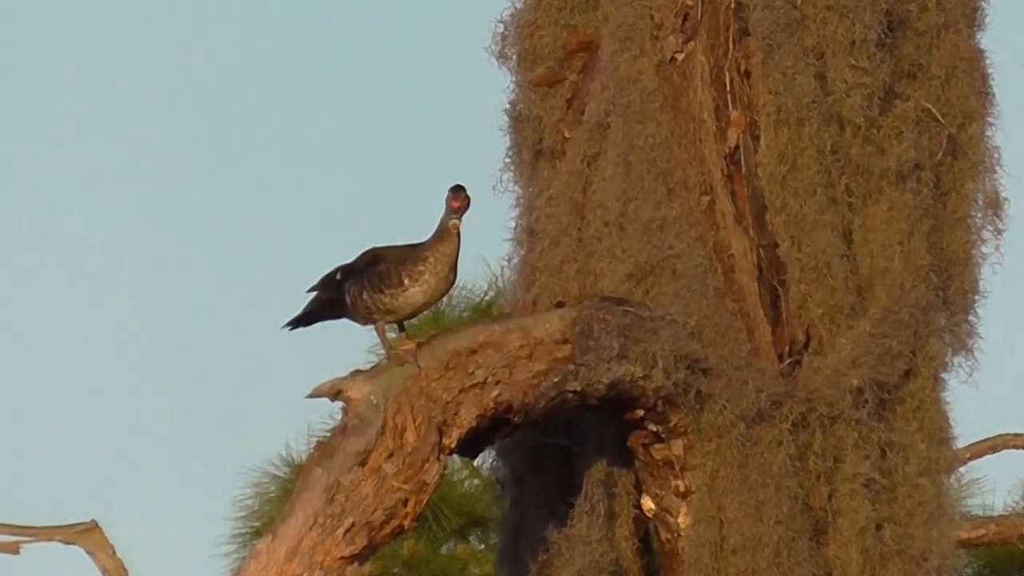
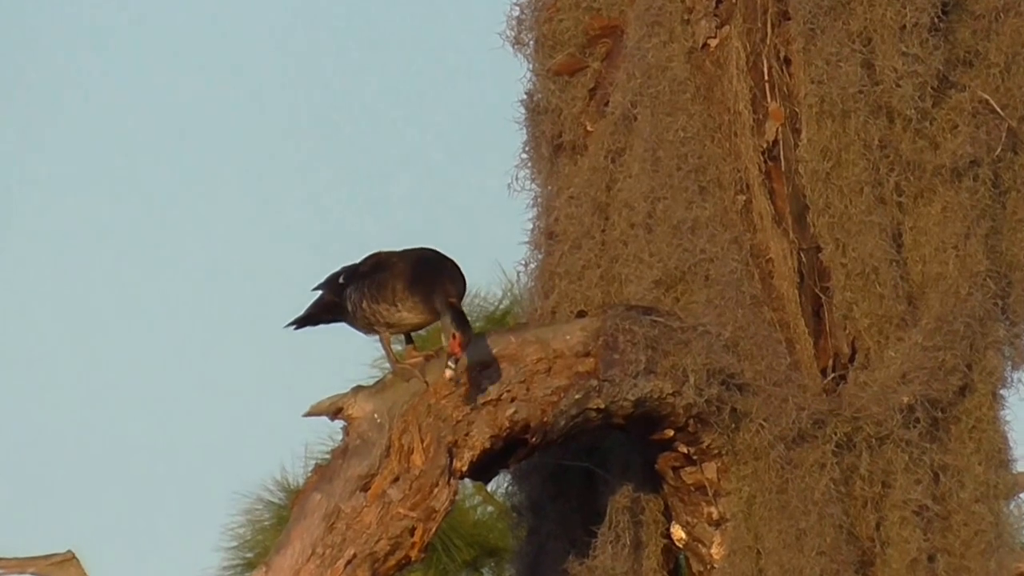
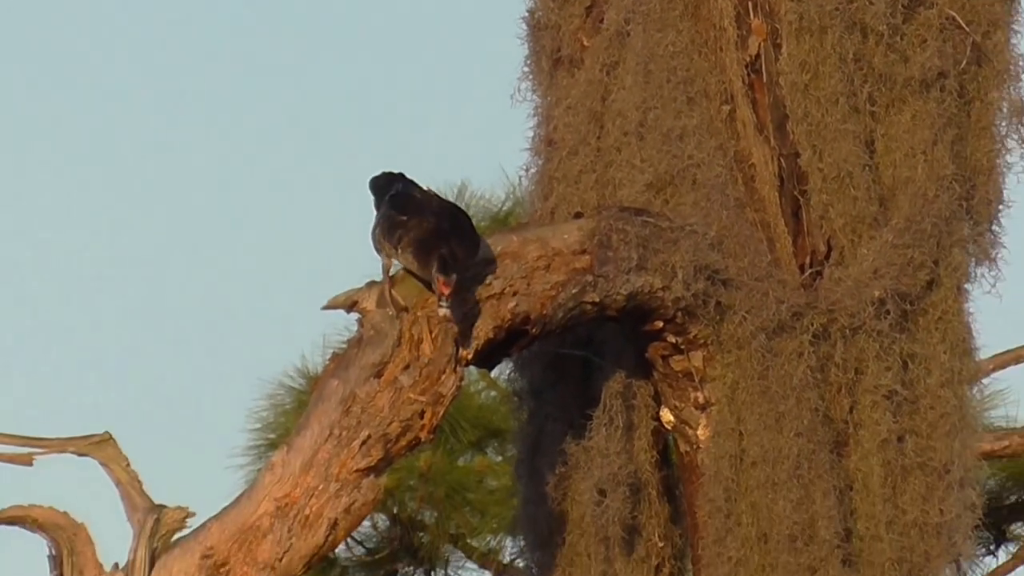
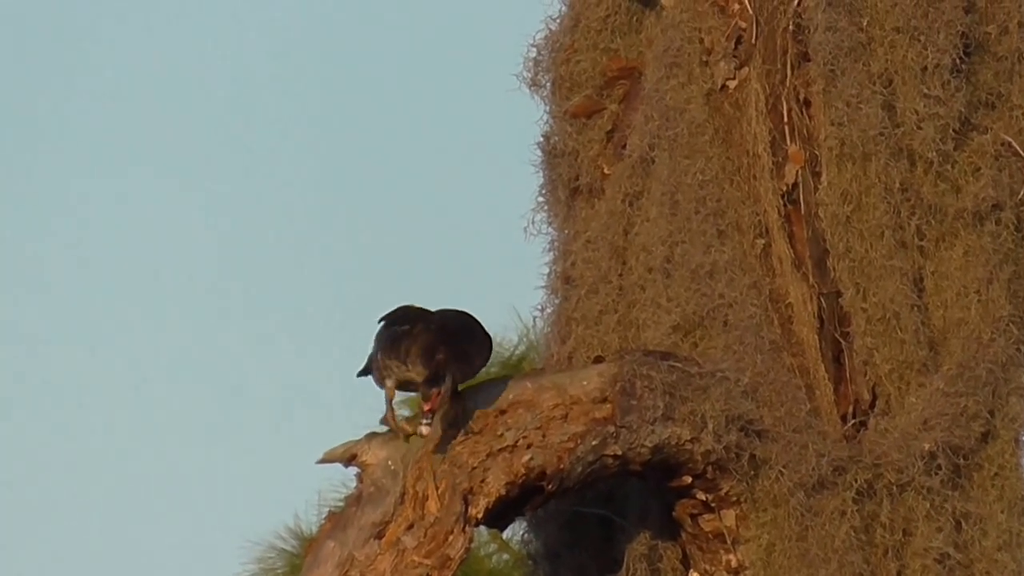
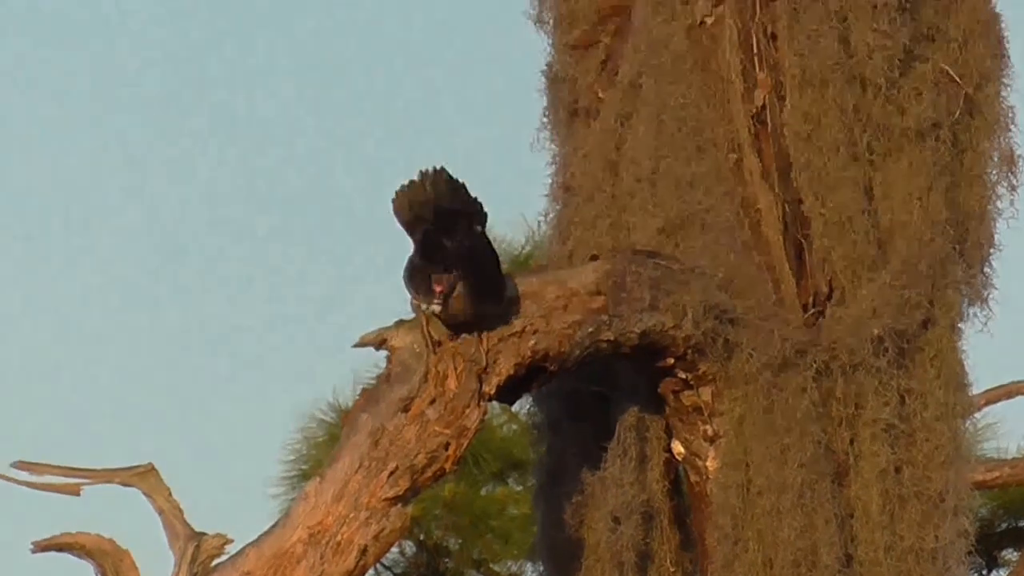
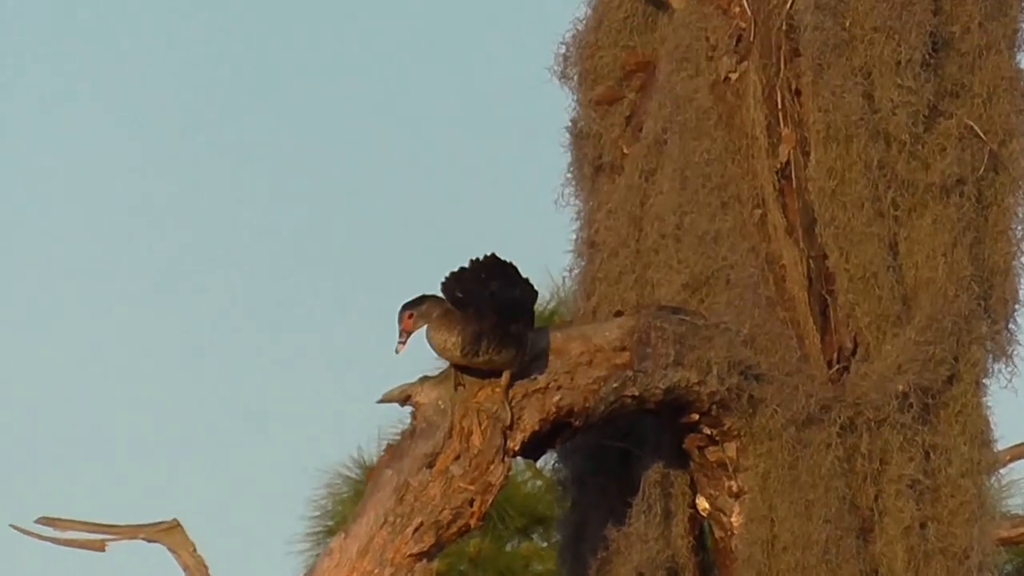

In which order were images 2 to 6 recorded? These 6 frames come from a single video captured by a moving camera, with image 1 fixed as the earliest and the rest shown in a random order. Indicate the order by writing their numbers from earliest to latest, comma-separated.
2, 4, 3, 5, 6
